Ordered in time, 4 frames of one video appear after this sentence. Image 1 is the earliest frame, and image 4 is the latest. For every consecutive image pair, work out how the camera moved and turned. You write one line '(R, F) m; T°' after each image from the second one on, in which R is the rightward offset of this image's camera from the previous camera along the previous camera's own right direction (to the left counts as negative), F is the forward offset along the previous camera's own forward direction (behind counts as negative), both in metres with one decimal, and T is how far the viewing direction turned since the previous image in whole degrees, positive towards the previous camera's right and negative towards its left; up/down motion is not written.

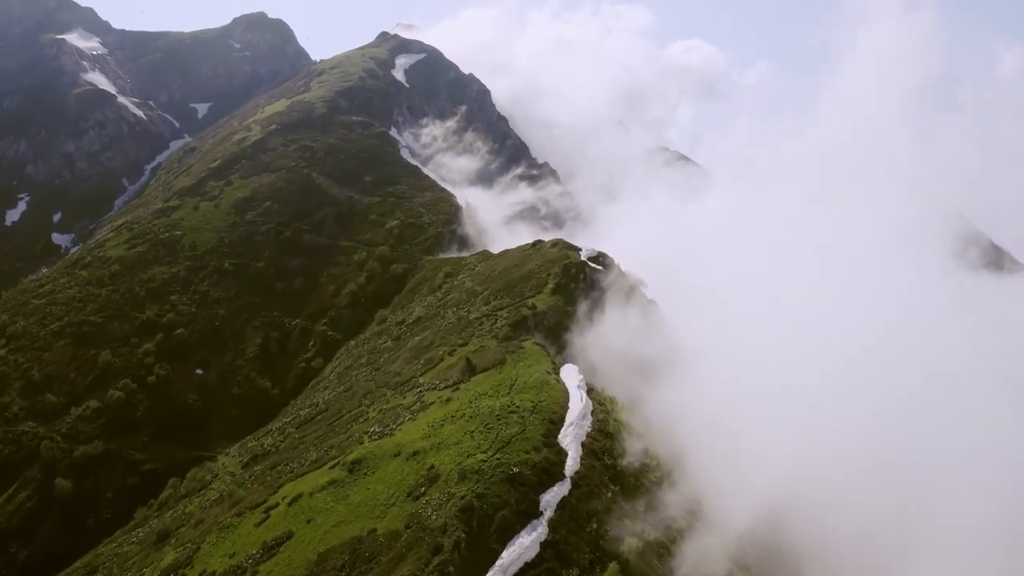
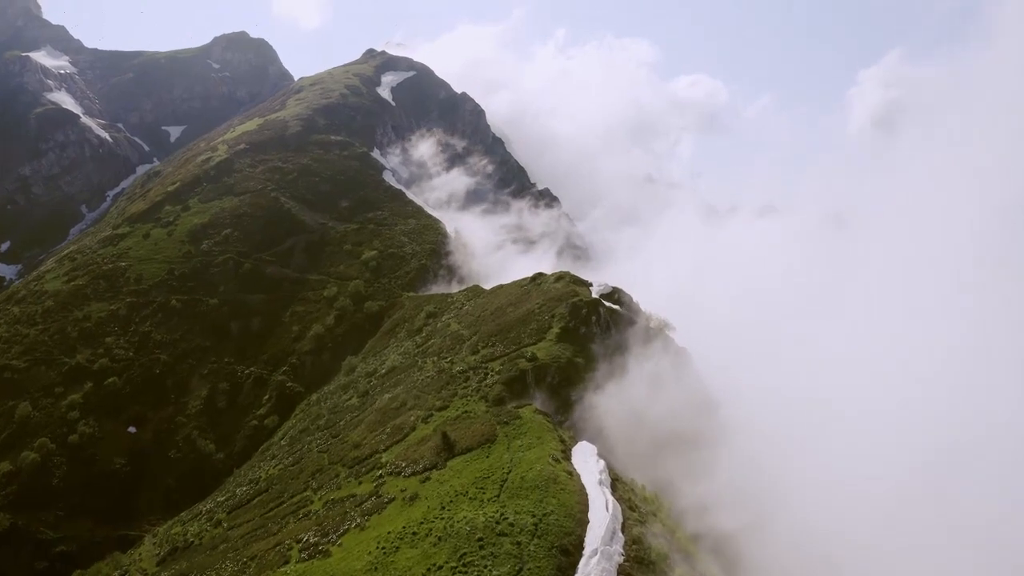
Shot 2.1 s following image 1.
(+0.3, +18.3) m; 0°
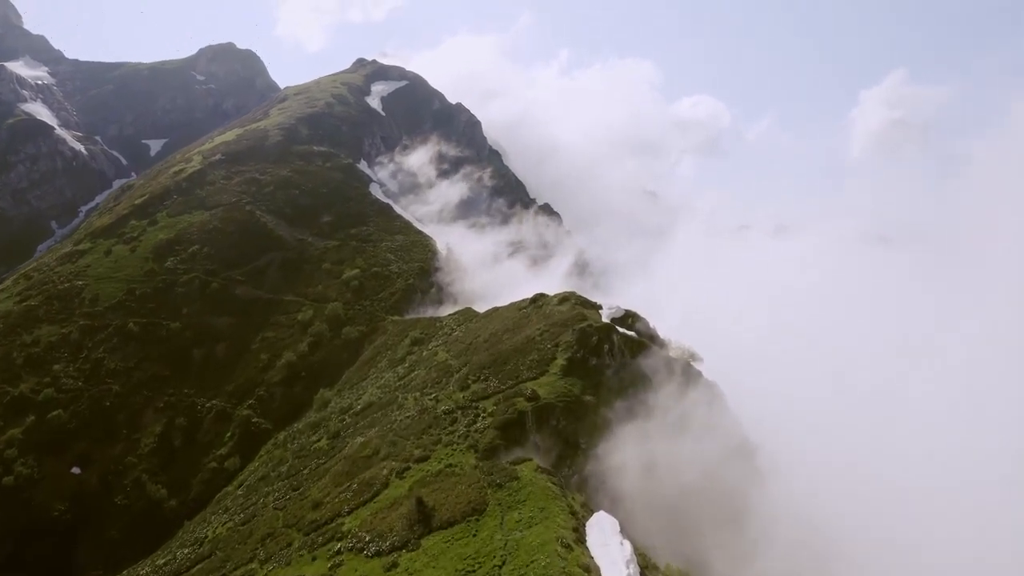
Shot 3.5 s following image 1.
(+0.1, +11.0) m; 0°
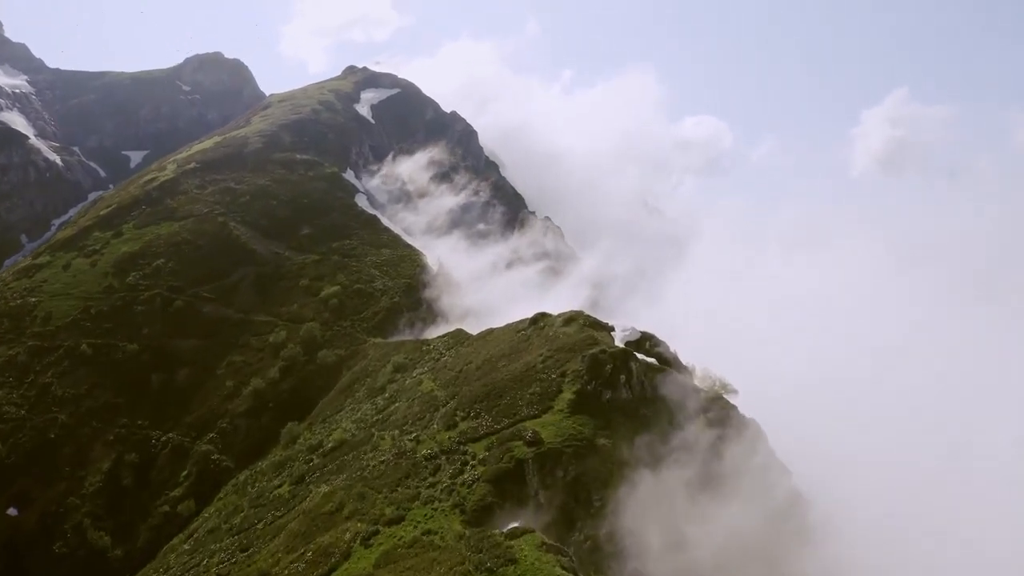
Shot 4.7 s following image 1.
(0.0, +9.7) m; 0°
